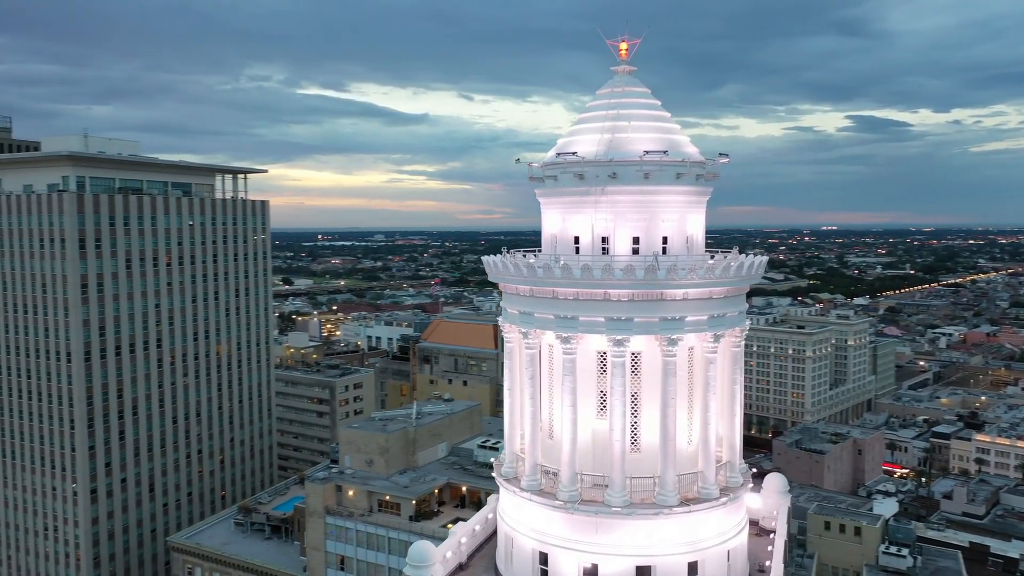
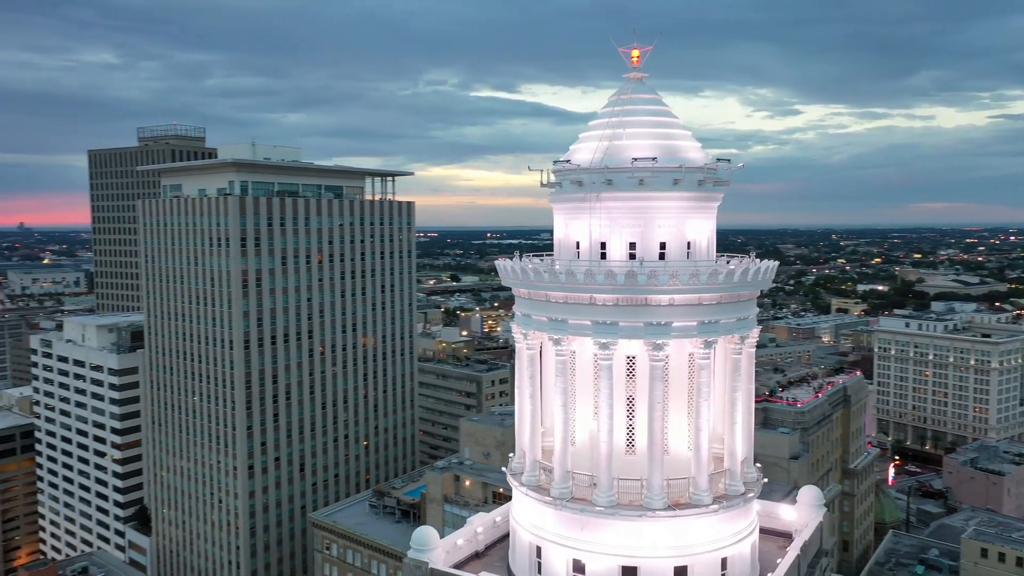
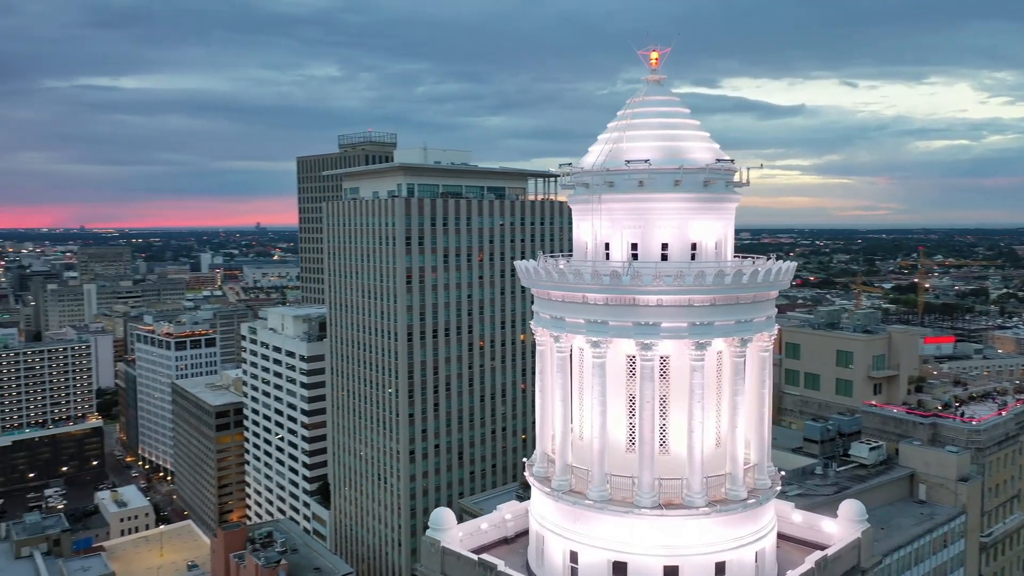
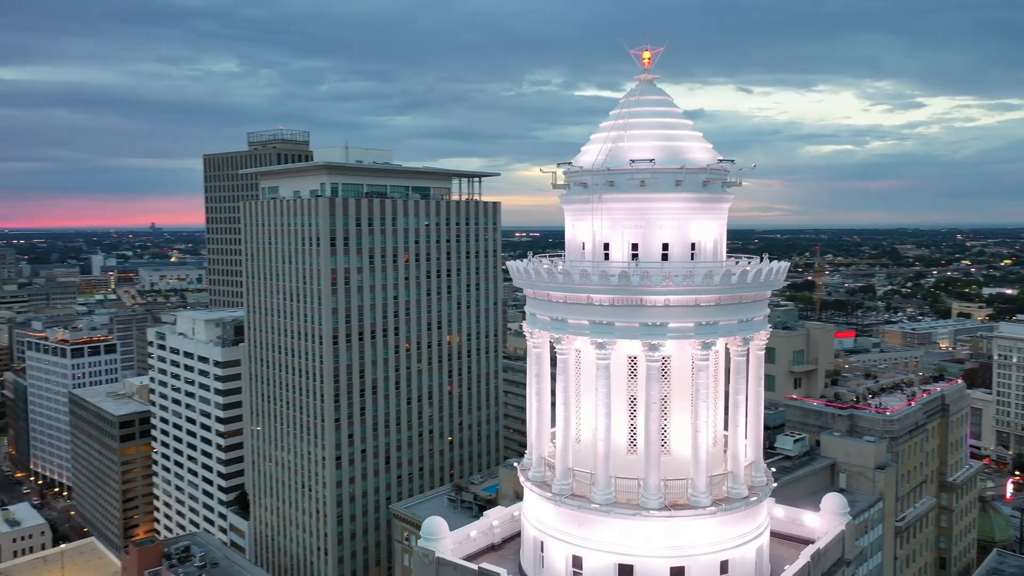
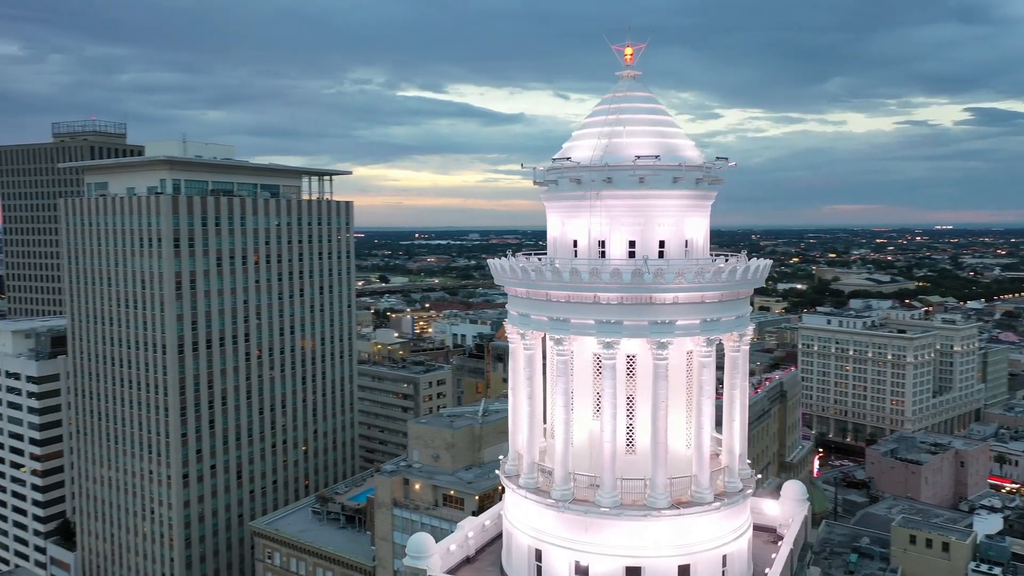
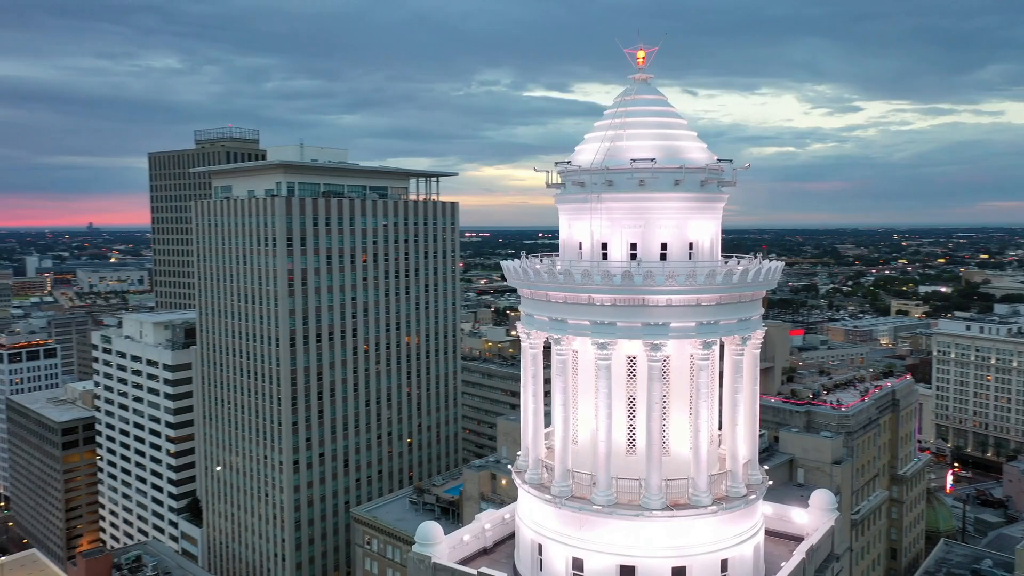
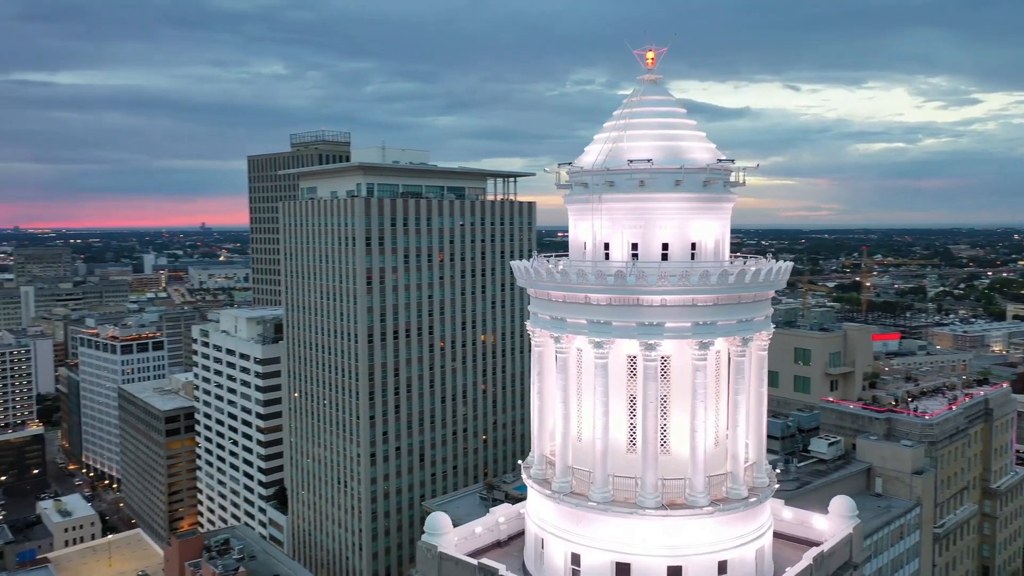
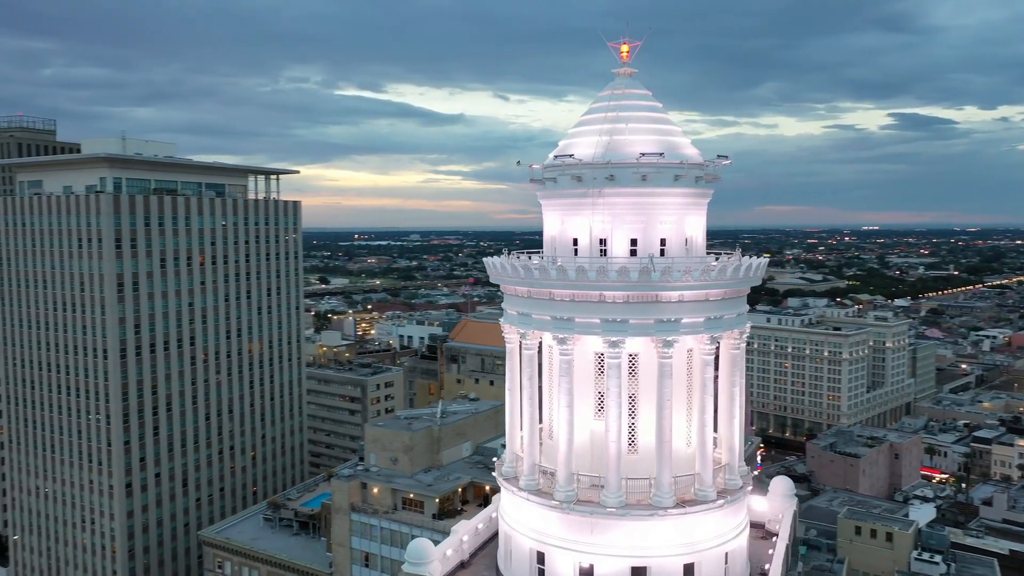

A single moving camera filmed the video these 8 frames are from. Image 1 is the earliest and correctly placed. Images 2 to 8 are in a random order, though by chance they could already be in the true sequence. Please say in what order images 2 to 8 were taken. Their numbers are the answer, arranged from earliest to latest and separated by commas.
8, 5, 2, 6, 4, 7, 3
